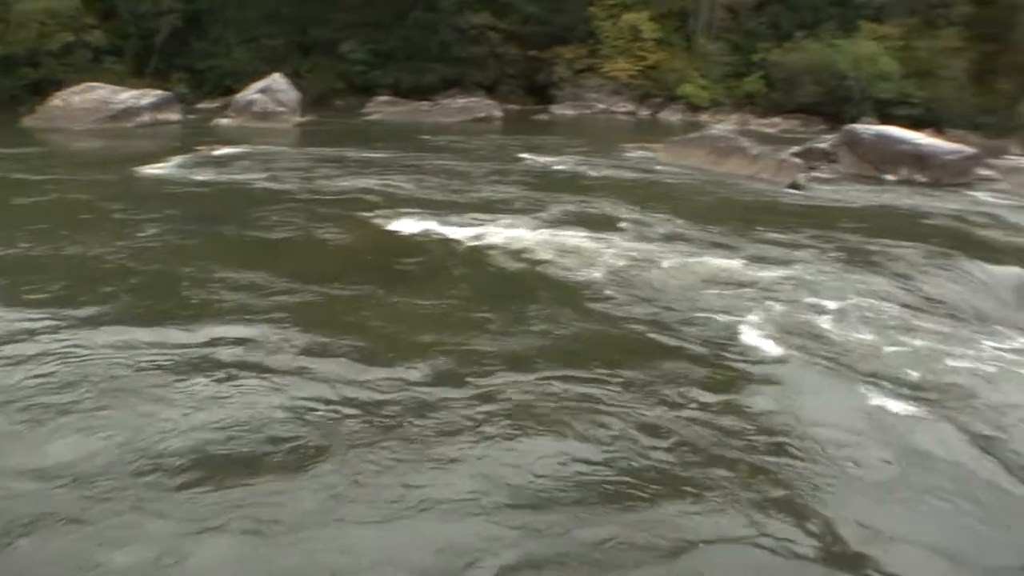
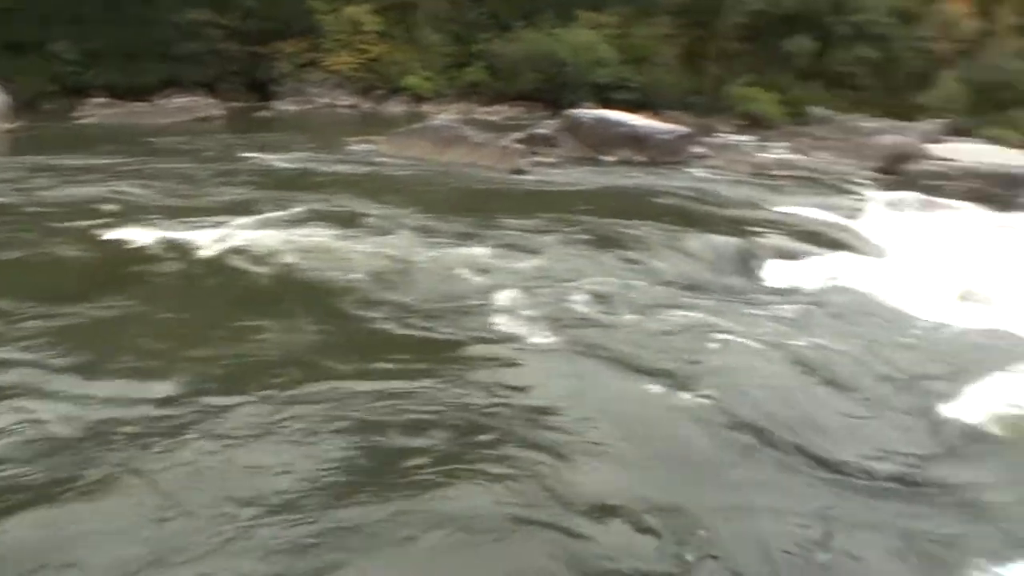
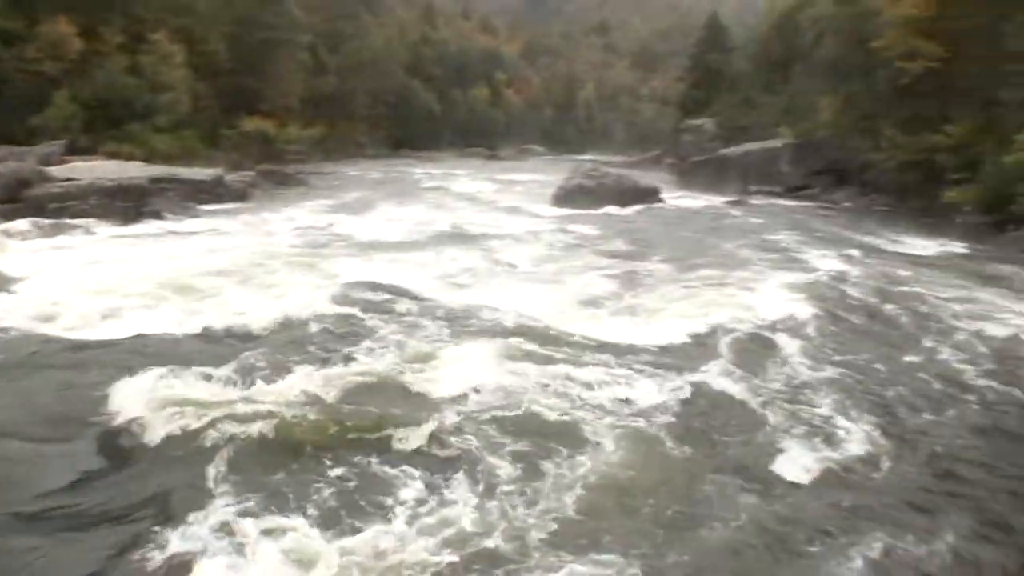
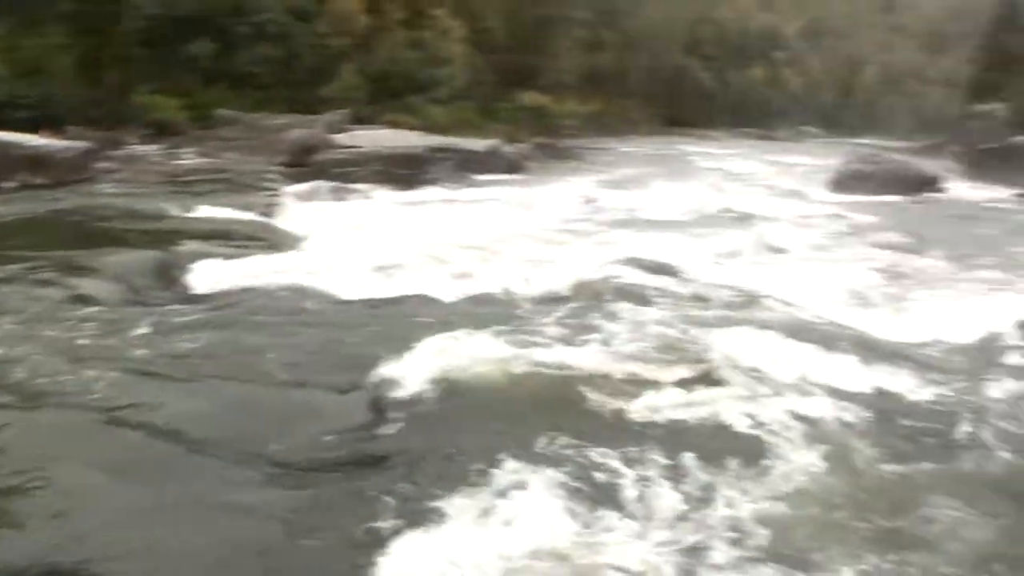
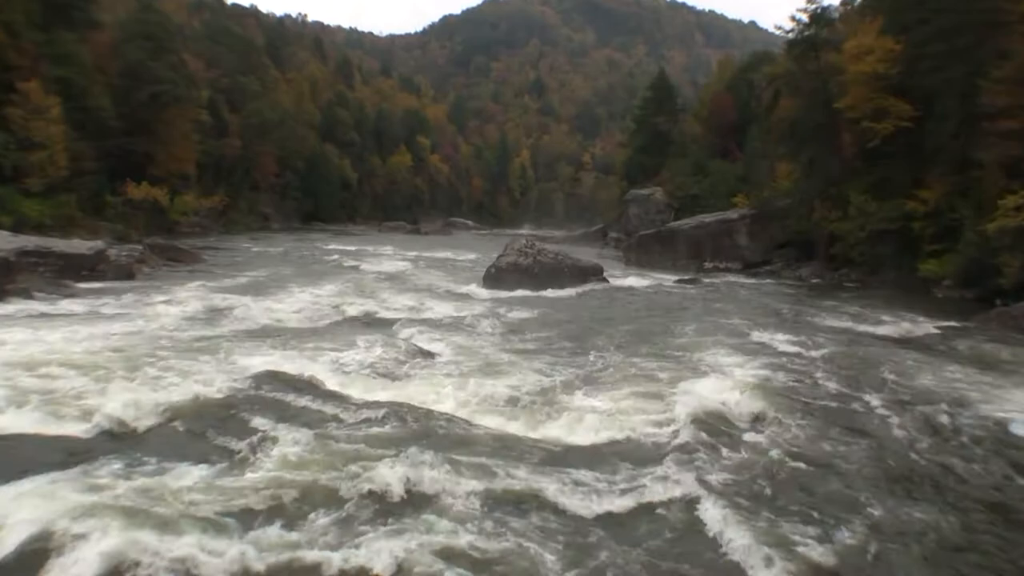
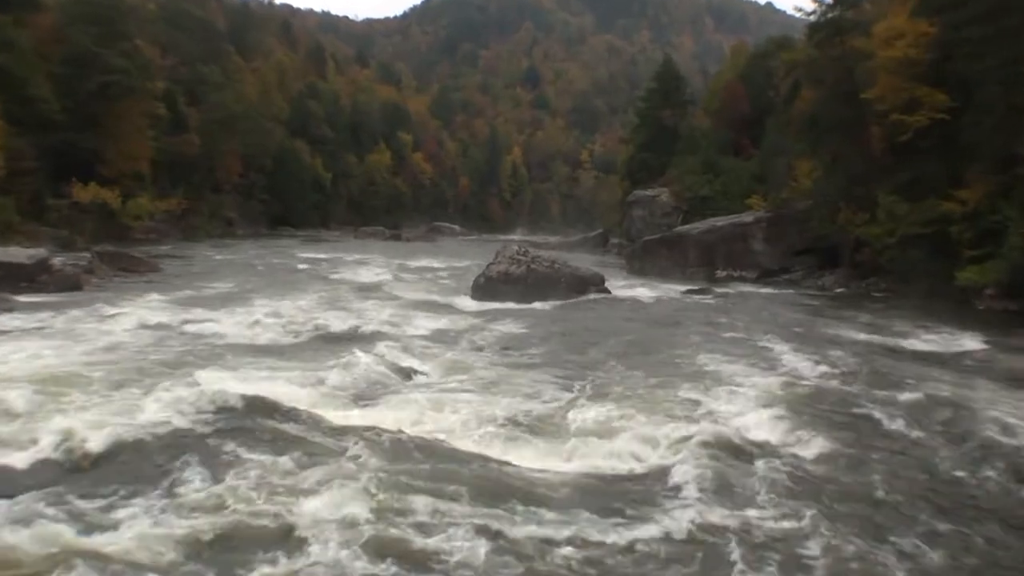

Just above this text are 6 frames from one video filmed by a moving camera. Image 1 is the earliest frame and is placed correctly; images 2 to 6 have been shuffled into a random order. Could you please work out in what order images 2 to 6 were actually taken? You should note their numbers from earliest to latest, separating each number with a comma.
2, 4, 3, 5, 6
